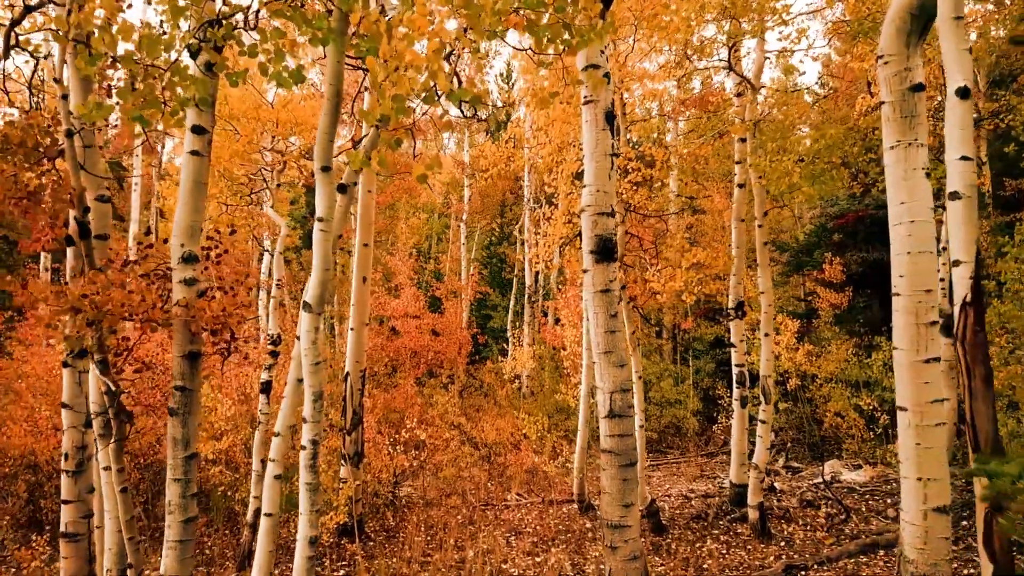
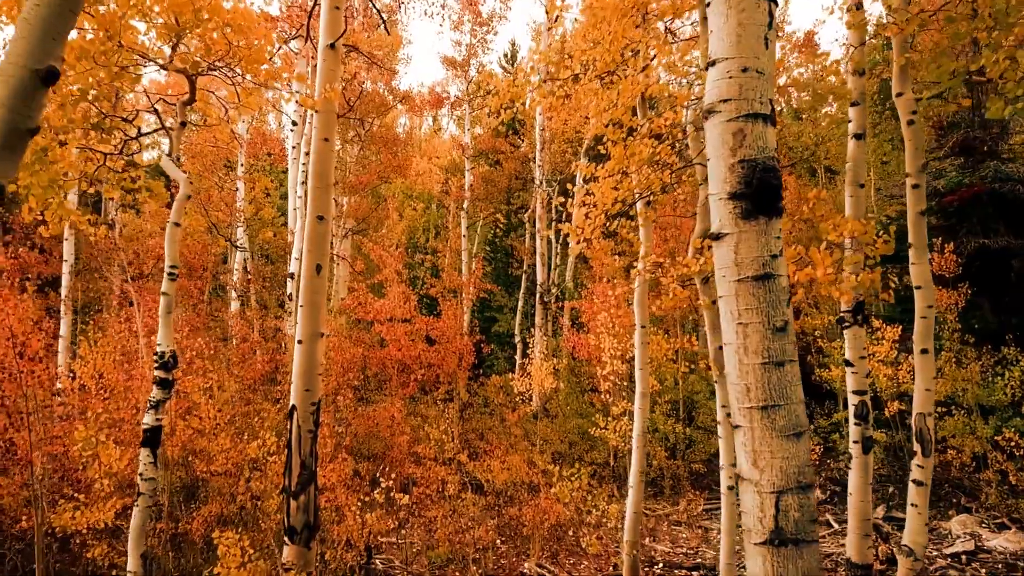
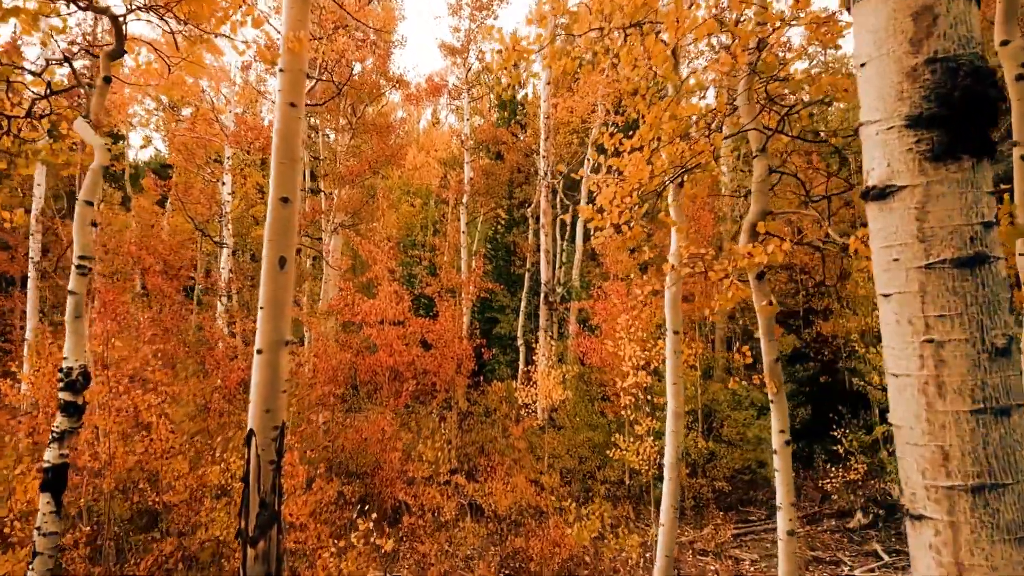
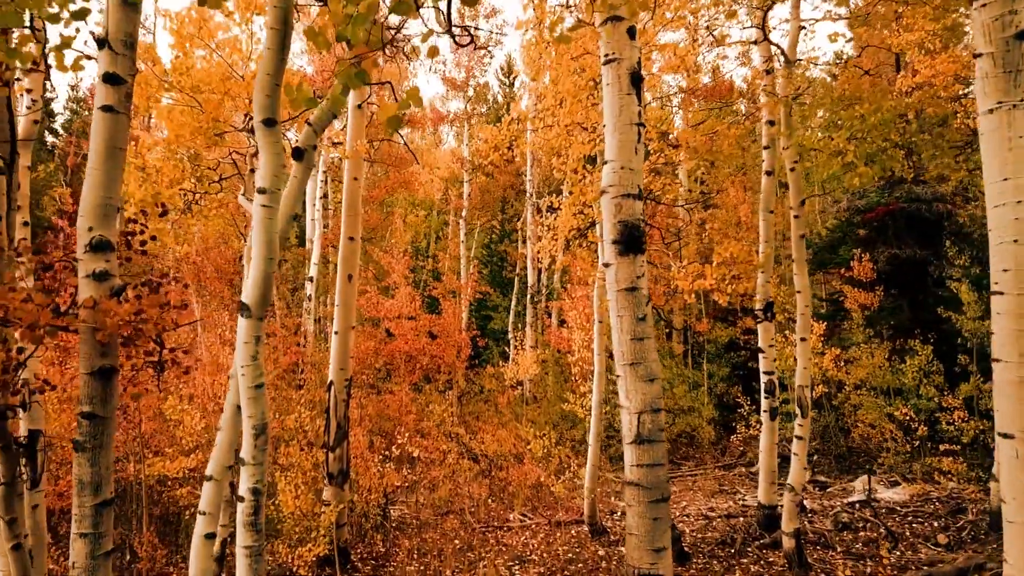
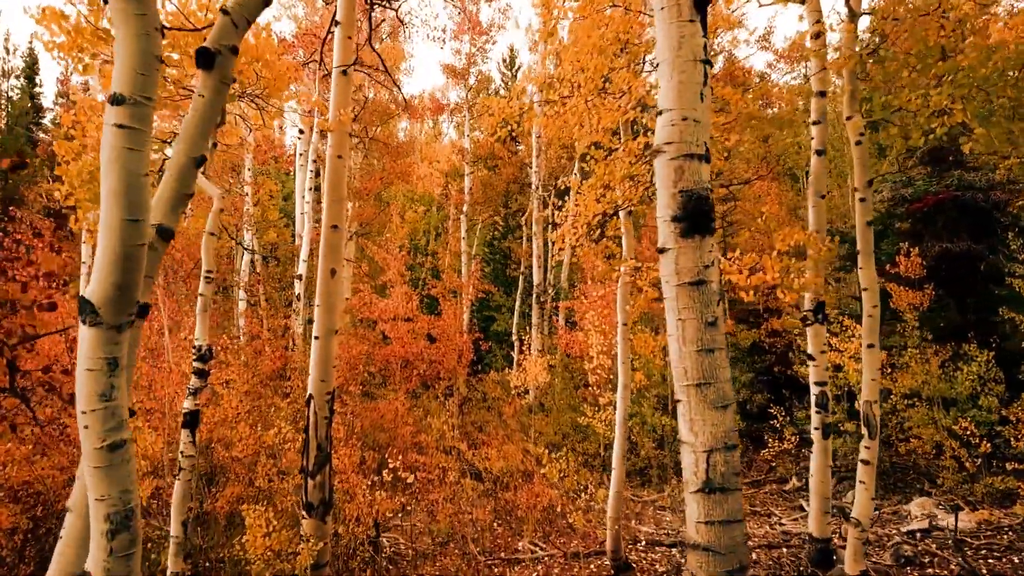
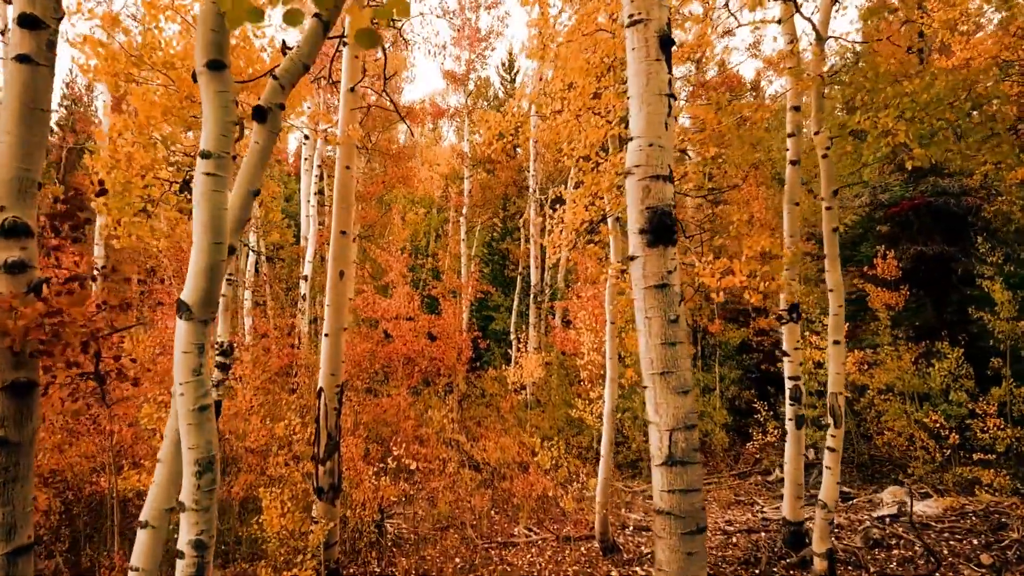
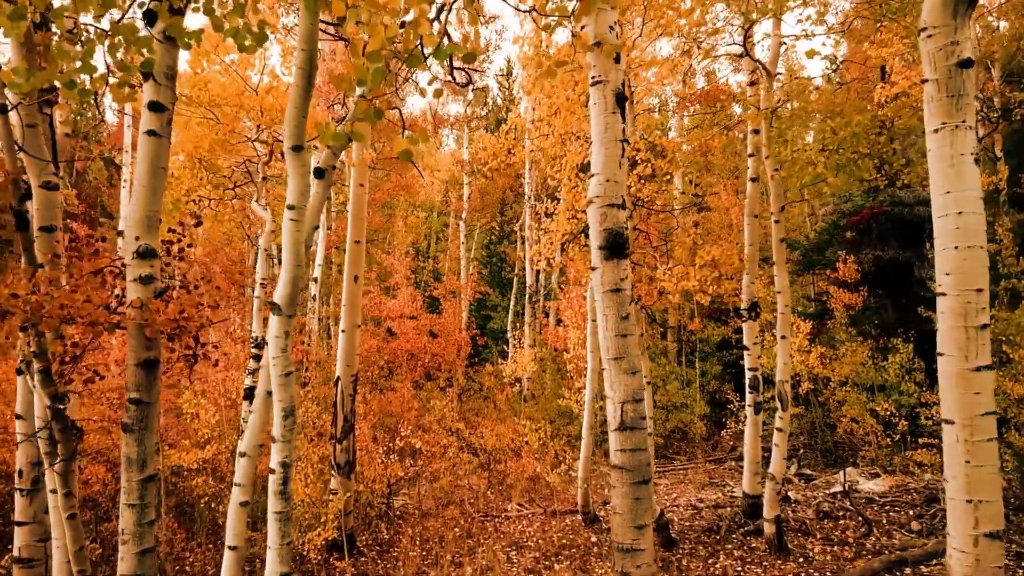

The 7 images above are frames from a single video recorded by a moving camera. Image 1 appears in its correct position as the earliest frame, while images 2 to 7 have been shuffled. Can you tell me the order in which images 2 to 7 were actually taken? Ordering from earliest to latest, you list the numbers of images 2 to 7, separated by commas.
7, 4, 6, 5, 2, 3
